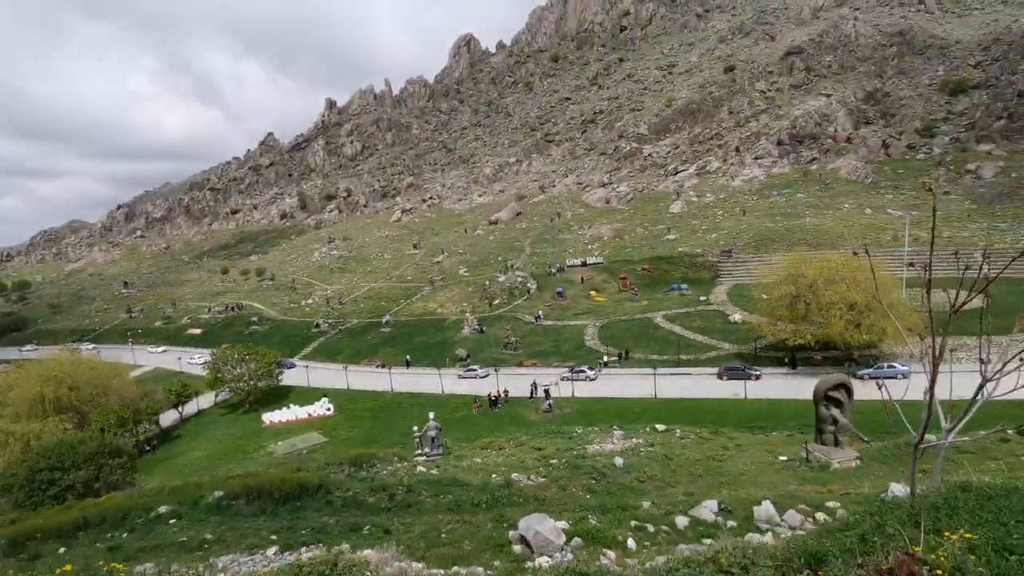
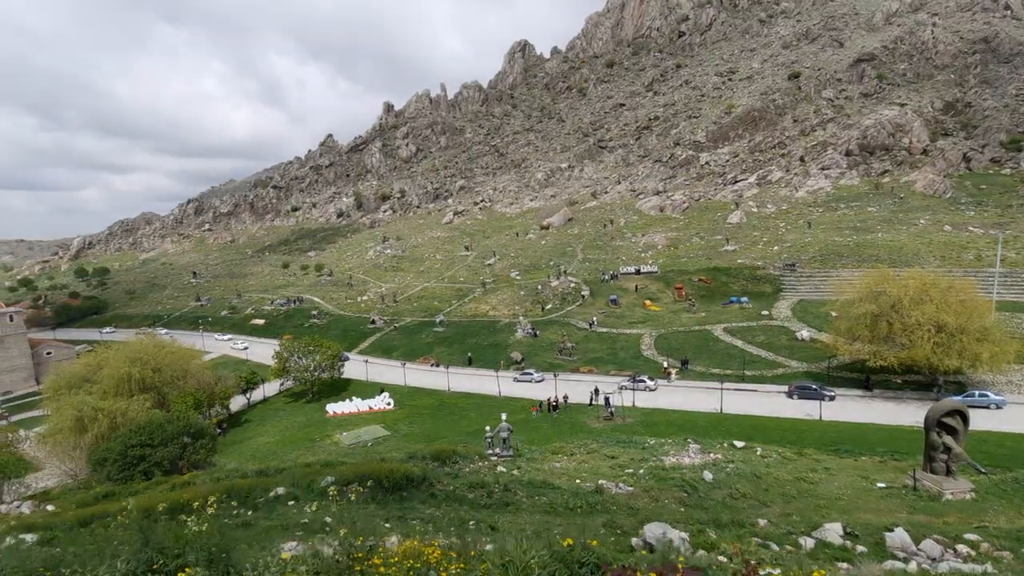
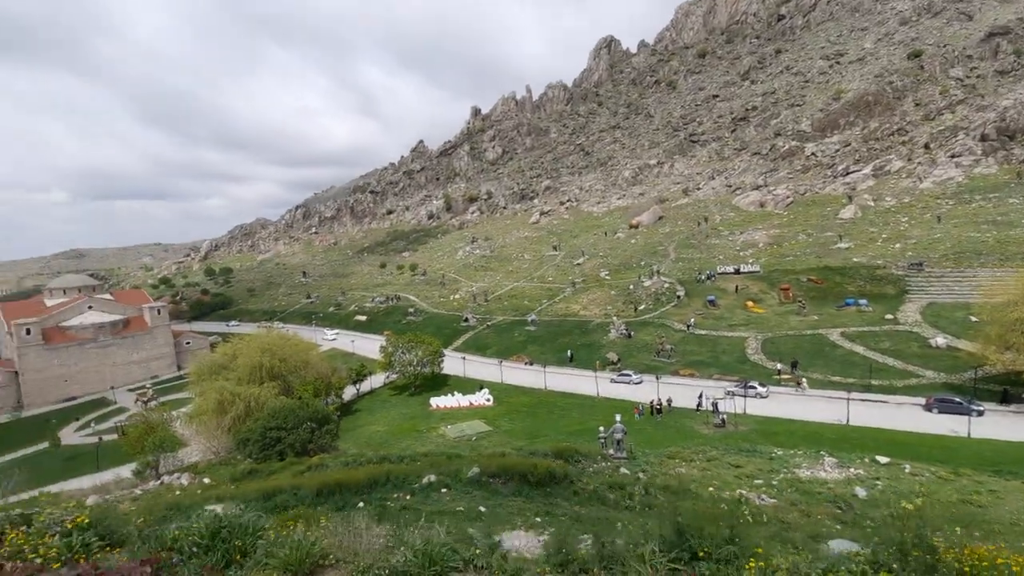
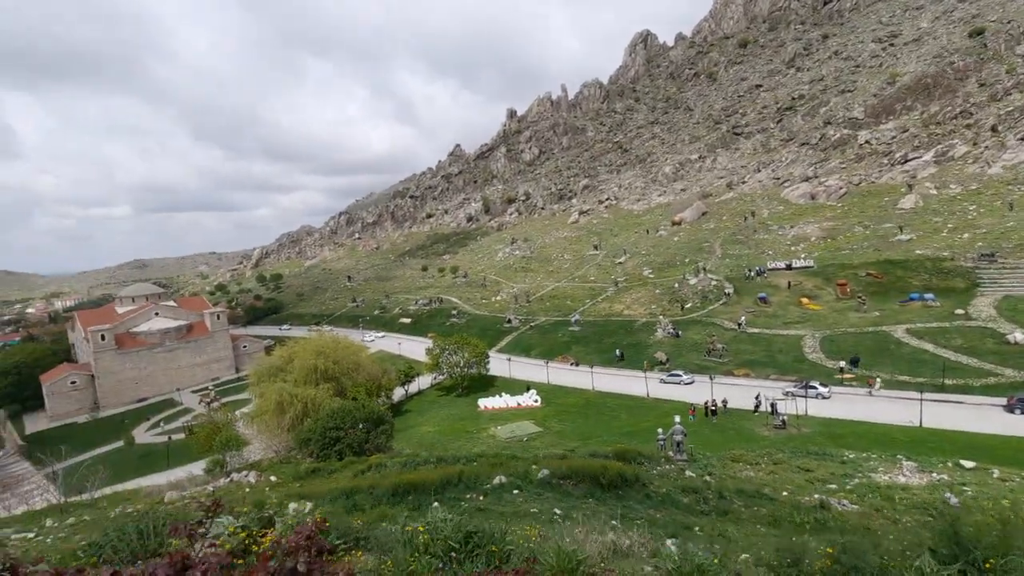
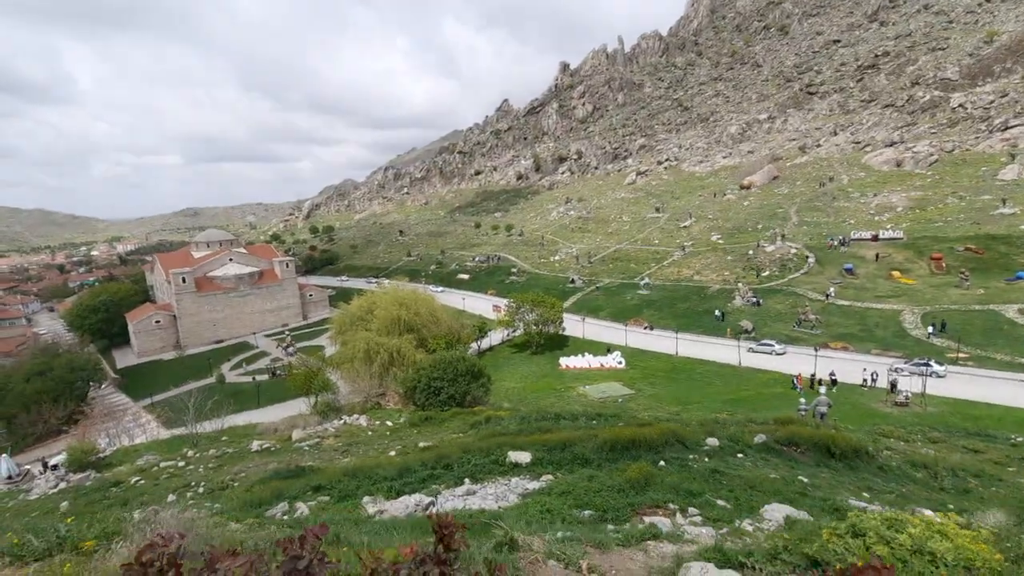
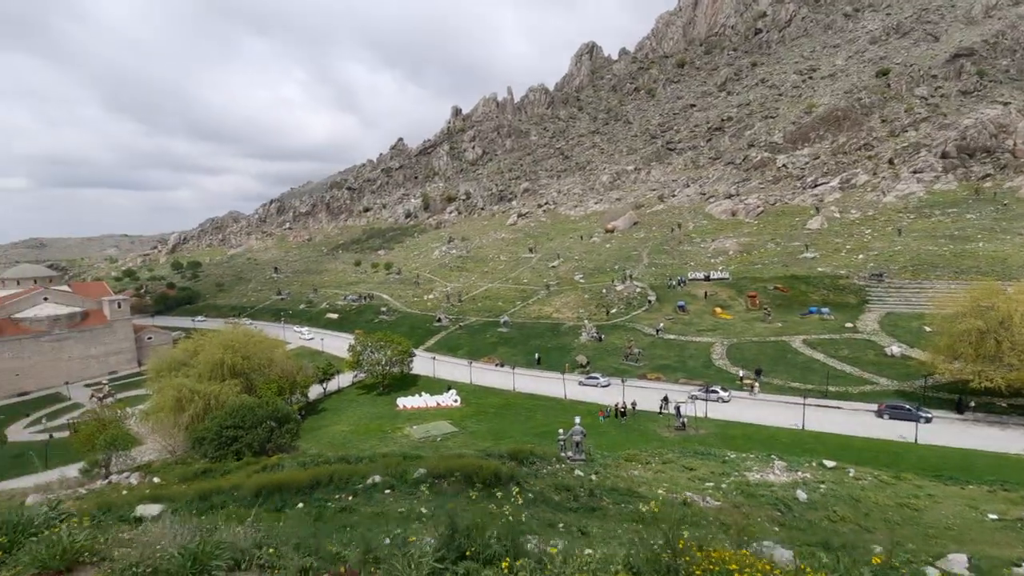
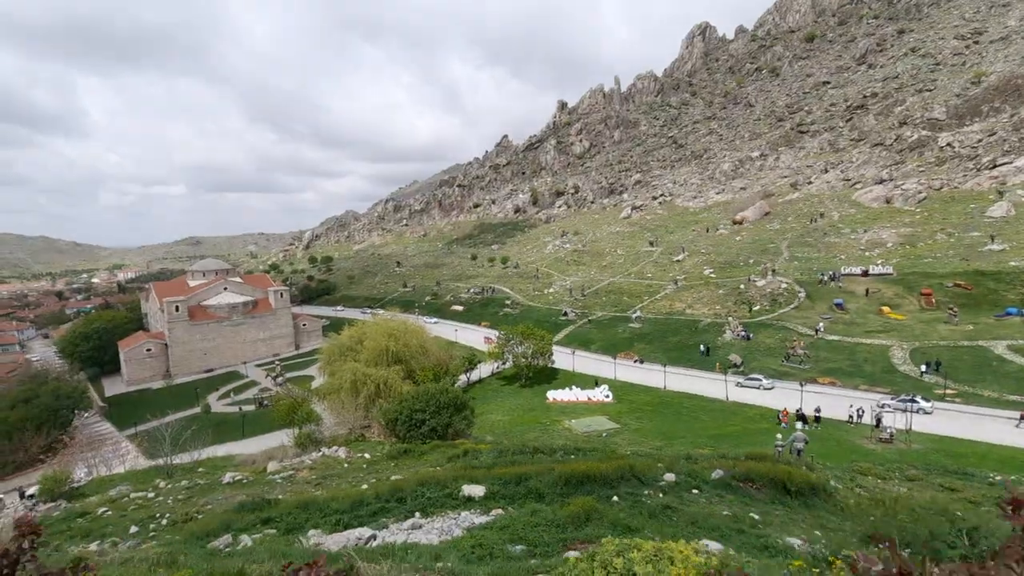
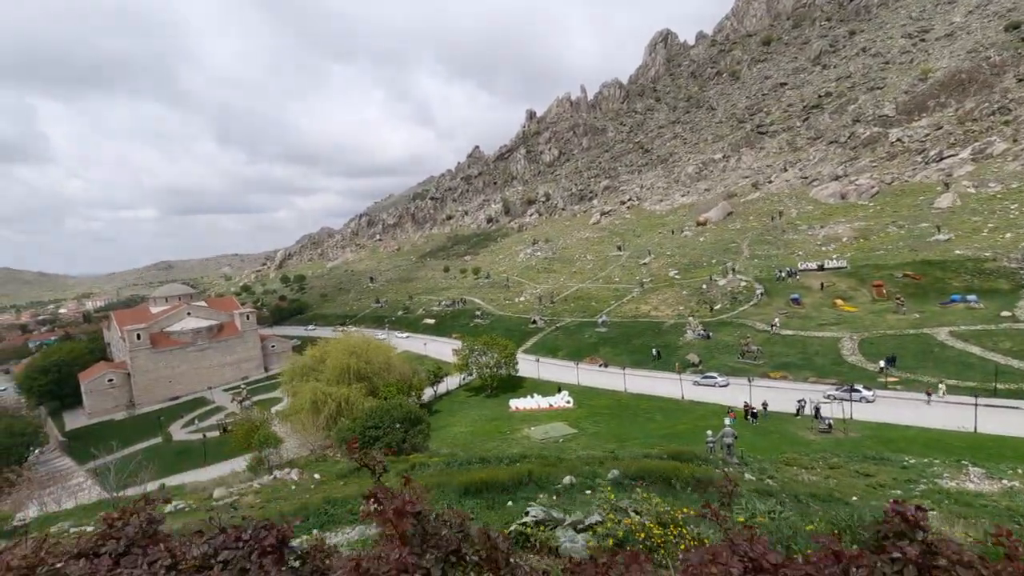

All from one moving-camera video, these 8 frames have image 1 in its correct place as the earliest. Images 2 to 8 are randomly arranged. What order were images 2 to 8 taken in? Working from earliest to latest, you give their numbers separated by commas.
2, 6, 3, 4, 8, 7, 5
